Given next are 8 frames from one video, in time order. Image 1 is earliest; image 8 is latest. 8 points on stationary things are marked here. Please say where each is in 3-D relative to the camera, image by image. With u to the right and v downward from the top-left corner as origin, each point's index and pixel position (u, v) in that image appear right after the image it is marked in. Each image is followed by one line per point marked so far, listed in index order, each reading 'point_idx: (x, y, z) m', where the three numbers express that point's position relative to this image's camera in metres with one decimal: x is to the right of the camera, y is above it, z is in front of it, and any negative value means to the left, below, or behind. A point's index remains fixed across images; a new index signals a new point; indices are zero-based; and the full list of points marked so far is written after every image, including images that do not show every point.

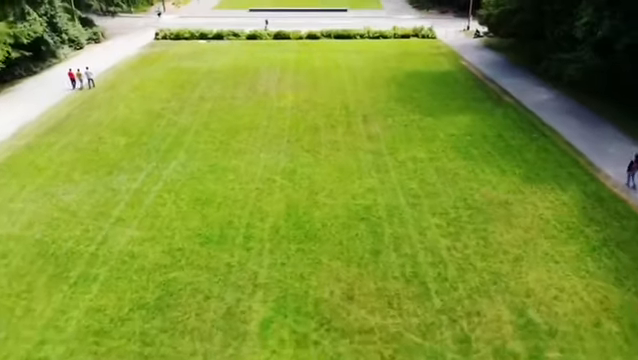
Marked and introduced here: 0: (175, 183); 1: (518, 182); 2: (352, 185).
0: (-4.7, -0.1, +16.6) m
1: (+6.5, -0.1, +16.6) m
2: (+1.1, -0.1, +16.4) m
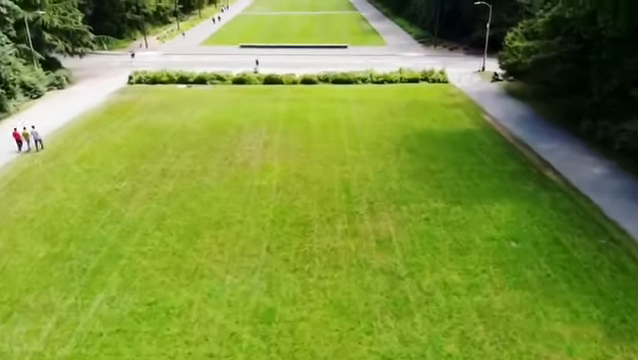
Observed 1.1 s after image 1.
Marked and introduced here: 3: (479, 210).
0: (-4.9, -3.5, +11.1) m
1: (+6.2, -3.5, +11.2) m
2: (+0.8, -3.5, +11.0) m
3: (+5.3, -1.0, +16.7) m
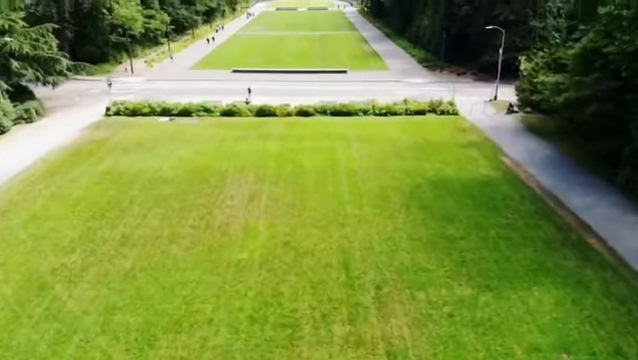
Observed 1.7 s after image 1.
0: (-5.1, -5.5, +7.5) m
1: (+6.0, -5.5, +7.6) m
2: (+0.6, -5.5, +7.4) m
3: (+5.1, -3.1, +13.2) m
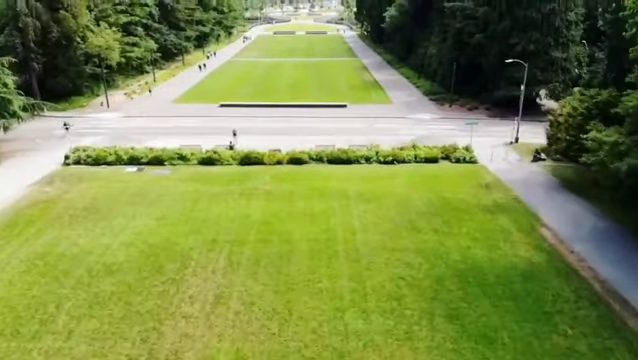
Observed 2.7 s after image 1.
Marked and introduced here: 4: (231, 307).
0: (-5.4, -7.8, +2.6) m
1: (+5.8, -7.8, +2.6) m
2: (+0.3, -7.8, +2.4) m
3: (+4.8, -5.6, +8.3) m
4: (-2.5, -3.7, +14.0) m
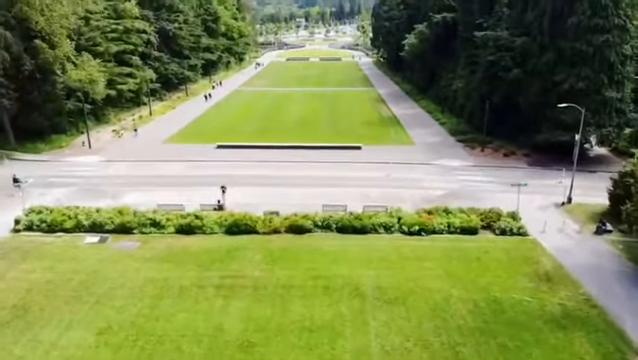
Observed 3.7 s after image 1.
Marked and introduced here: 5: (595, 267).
0: (-5.9, -9.8, -3.1) m
1: (+5.3, -9.9, -3.4) m
2: (-0.1, -9.9, -3.4) m
3: (+4.5, -8.0, +2.5) m
4: (-2.6, -6.3, +8.4) m
5: (+10.4, -3.2, +19.0) m
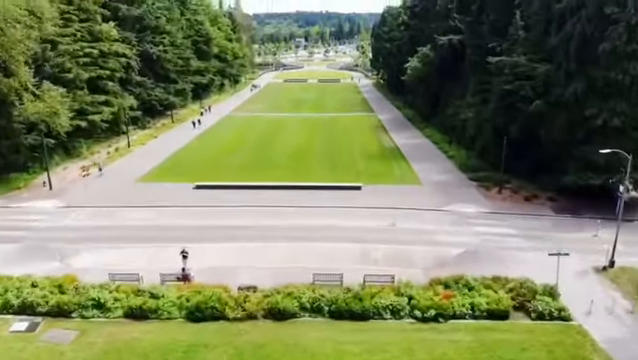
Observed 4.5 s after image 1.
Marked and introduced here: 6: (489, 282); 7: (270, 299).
0: (-6.3, -11.3, -8.0) m
1: (+4.8, -11.4, -8.3) m
2: (-0.6, -11.3, -8.3) m
3: (+4.1, -9.7, -2.4) m
4: (-3.0, -8.2, +3.6) m
5: (+9.9, -5.4, +14.3) m
6: (+6.2, -3.8, +18.7) m
7: (-1.6, -4.1, +17.6) m
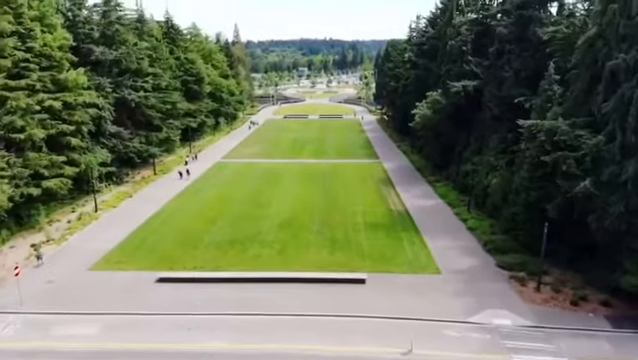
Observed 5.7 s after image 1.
0: (-7.0, -14.1, -14.5) m
1: (+4.2, -14.2, -14.9) m
2: (-1.2, -14.1, -14.9) m
3: (+3.5, -12.8, -8.9) m
4: (-3.6, -11.5, -2.9) m
5: (+9.5, -9.3, +7.9) m
6: (+5.8, -7.9, +12.4) m
7: (-2.1, -8.1, +11.4) m
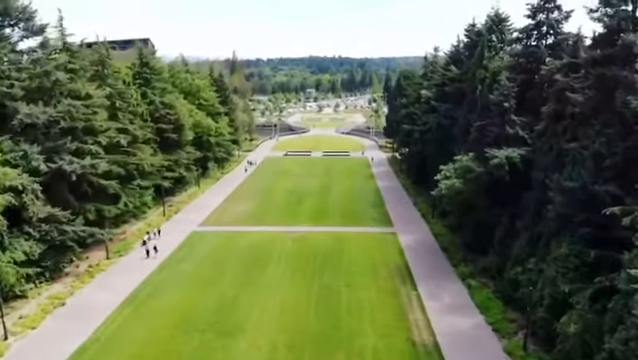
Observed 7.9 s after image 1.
0: (-8.3, -19.0, -25.5) m
1: (+2.8, -19.2, -26.1) m
2: (-2.6, -19.1, -25.9) m
3: (+2.2, -17.9, -20.0) m
4: (-4.7, -16.8, -13.8) m
5: (+8.5, -14.9, -3.2) m
6: (+4.9, -13.6, +1.4) m
7: (-3.0, -13.8, +0.5) m
